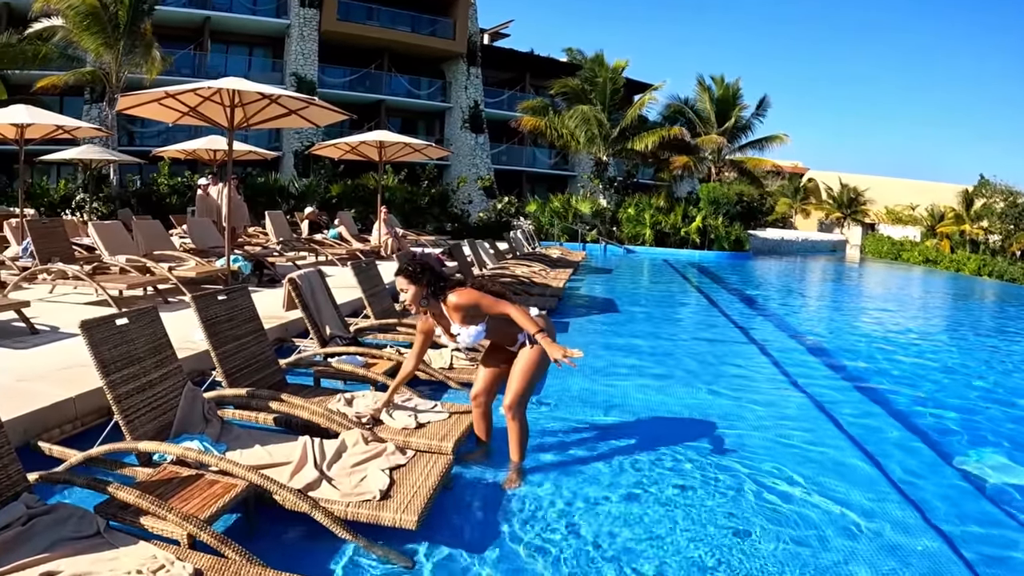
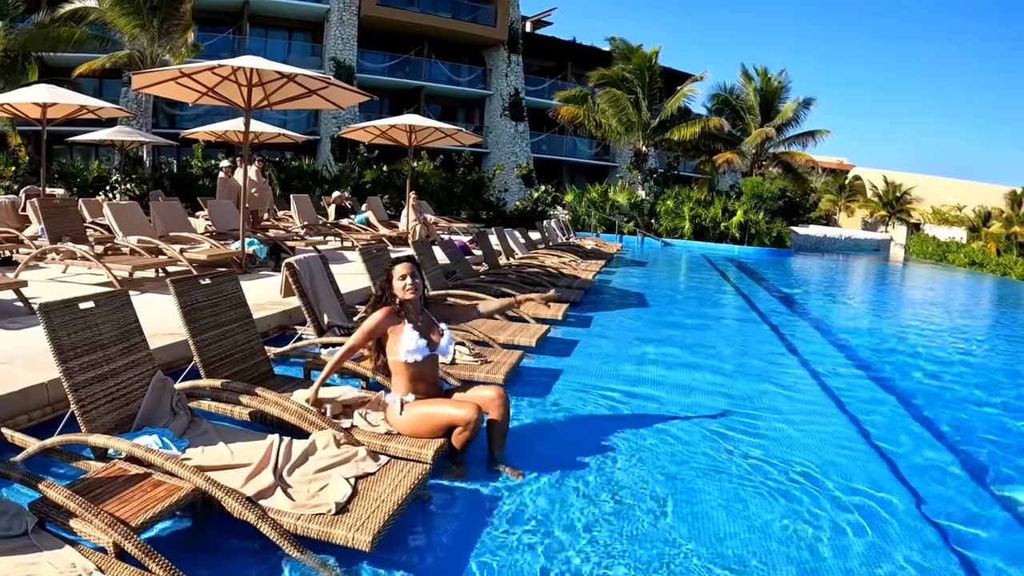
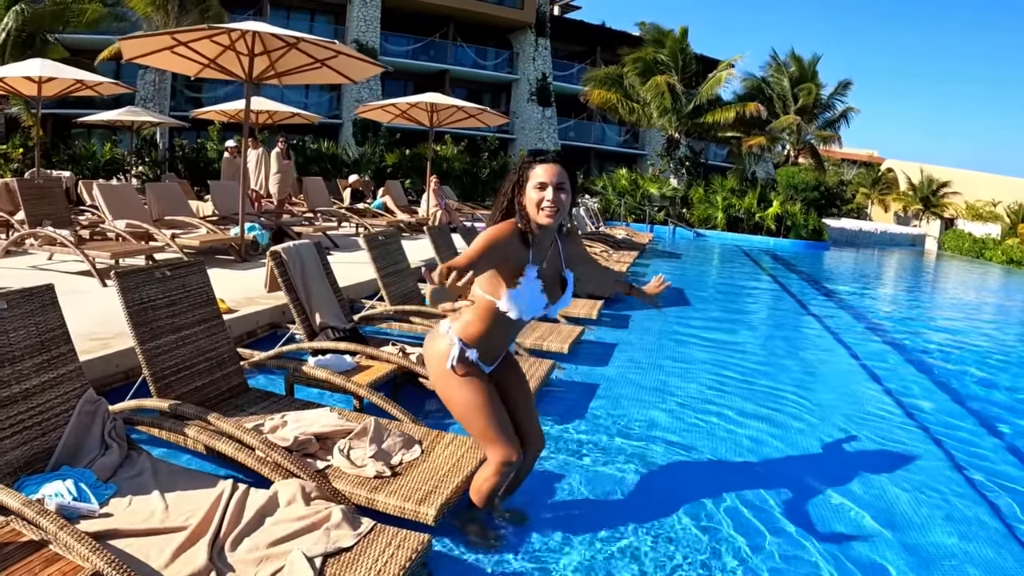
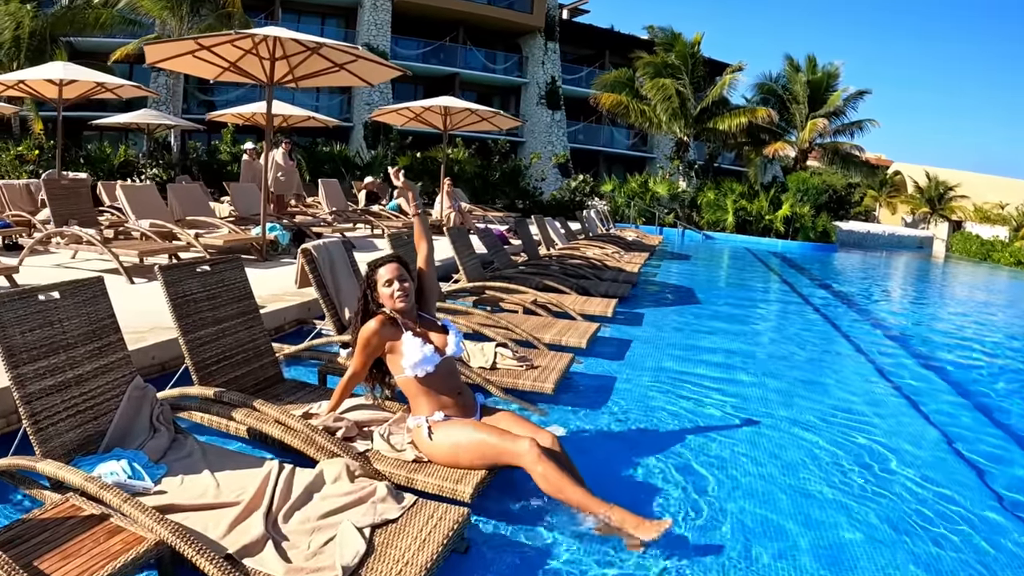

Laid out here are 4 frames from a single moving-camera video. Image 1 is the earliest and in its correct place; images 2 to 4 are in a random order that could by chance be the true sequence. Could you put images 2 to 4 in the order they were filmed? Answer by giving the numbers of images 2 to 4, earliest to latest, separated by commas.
2, 4, 3
